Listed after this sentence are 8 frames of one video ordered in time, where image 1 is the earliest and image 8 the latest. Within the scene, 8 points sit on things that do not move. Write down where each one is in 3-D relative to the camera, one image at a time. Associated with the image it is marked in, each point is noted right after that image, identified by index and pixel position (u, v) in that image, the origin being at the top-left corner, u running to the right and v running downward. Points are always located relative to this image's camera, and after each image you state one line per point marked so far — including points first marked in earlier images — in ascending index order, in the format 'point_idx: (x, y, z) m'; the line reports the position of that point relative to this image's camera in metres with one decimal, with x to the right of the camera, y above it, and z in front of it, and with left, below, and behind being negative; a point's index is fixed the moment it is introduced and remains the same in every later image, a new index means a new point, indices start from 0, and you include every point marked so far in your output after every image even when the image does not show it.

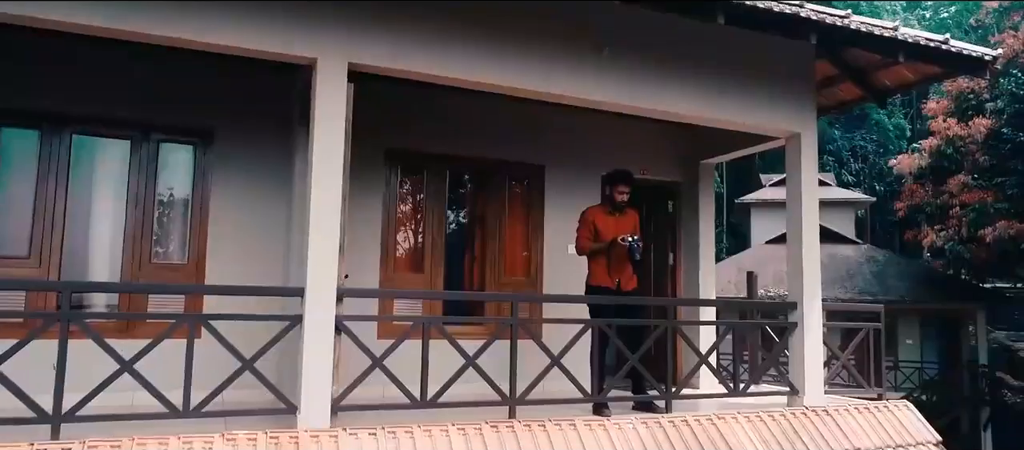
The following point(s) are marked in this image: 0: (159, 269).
0: (-2.5, -0.3, +5.0) m
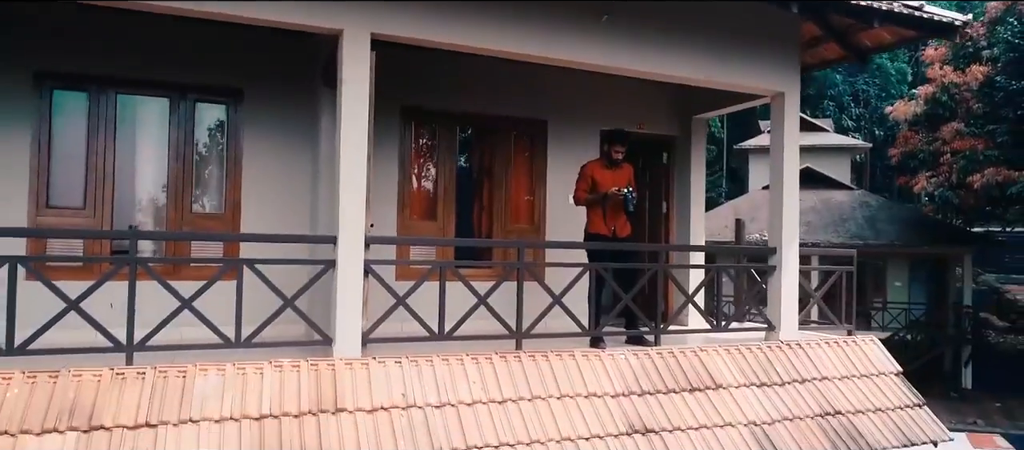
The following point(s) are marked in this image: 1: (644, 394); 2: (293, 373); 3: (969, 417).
0: (-2.5, +0.1, +5.6) m
1: (+0.9, -1.2, +5.1) m
2: (-1.3, -0.9, +4.3) m
3: (+10.8, -4.5, +16.8) m
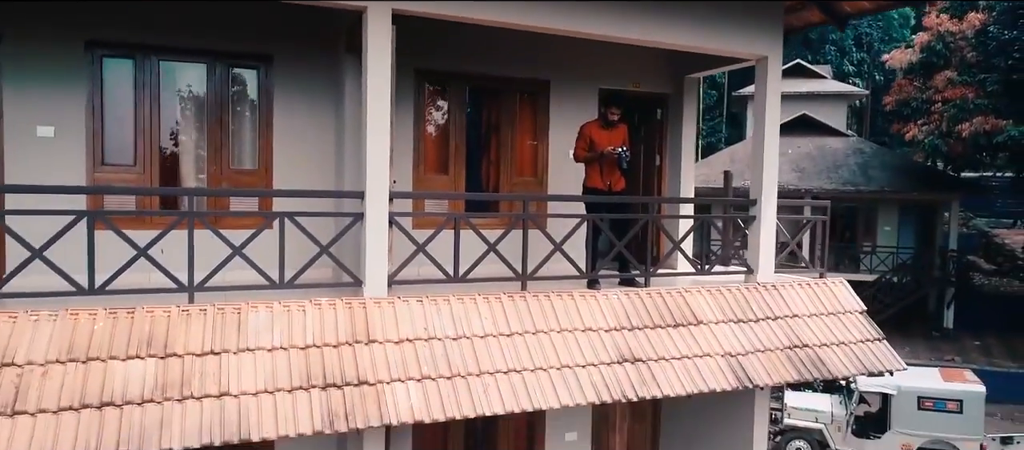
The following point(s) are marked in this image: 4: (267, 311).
0: (-2.4, +0.5, +6.2) m
1: (+1.0, -0.8, +5.8) m
2: (-1.3, -0.6, +5.0) m
3: (+10.8, -3.2, +17.7) m
4: (-1.7, -0.6, +4.9) m
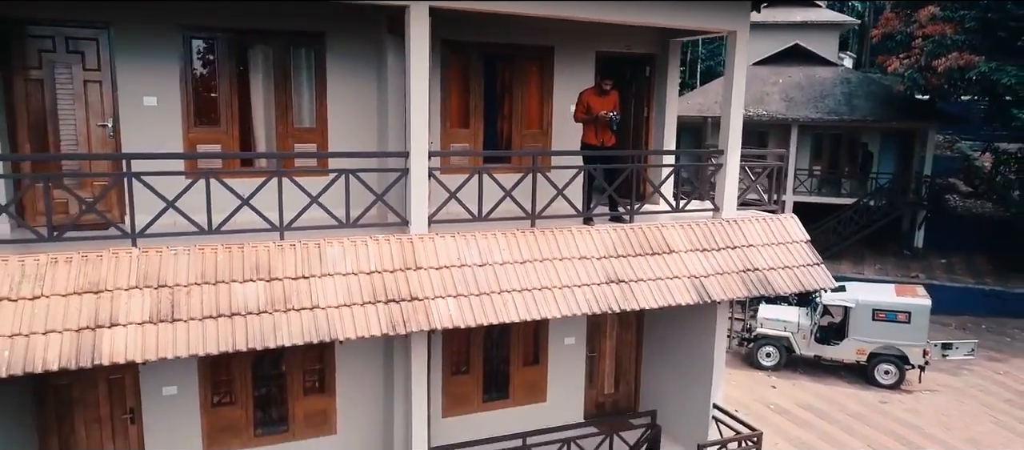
0: (-2.3, +1.0, +7.6) m
1: (+1.1, -0.3, +7.3) m
2: (-1.2, -0.2, +6.6) m
3: (+11.0, -1.3, +19.5) m
4: (-1.6, -0.2, +6.5) m
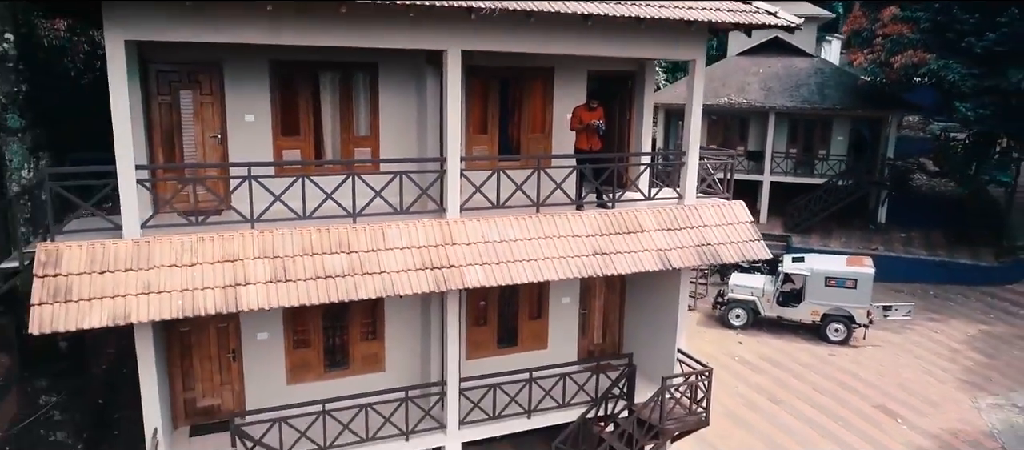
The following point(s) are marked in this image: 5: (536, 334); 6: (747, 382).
0: (-2.2, +1.2, +9.9) m
1: (+1.2, -0.1, +9.7) m
2: (-1.0, 0.0, +8.9) m
3: (+11.1, -0.6, +21.8) m
4: (-1.4, 0.0, +8.8) m
5: (+0.4, -1.7, +11.3) m
6: (+4.8, -3.2, +14.5) m
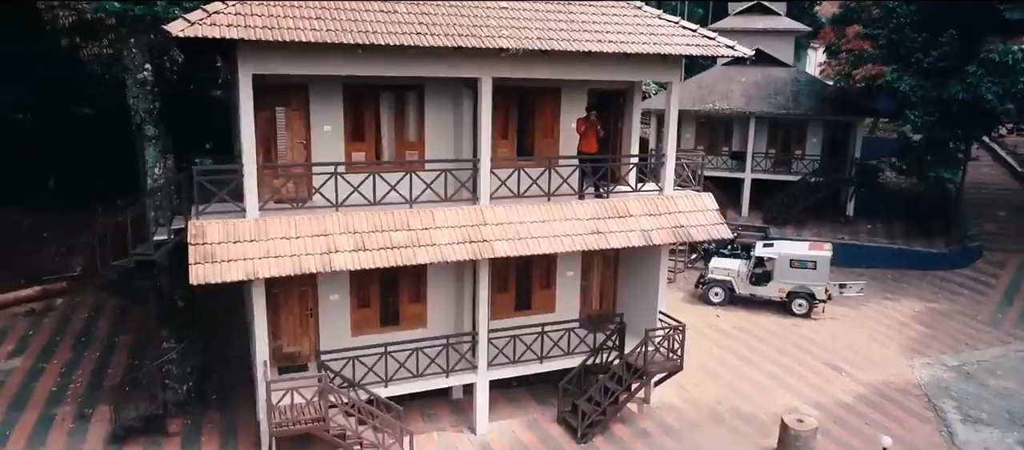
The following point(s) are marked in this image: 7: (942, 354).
0: (-1.9, +1.5, +12.7) m
1: (+1.5, +0.1, +12.5) m
2: (-0.7, +0.2, +11.7) m
3: (+11.4, -0.3, +24.6) m
4: (-1.1, +0.2, +11.6) m
5: (+0.7, -1.5, +14.1) m
6: (+5.1, -2.9, +17.3) m
7: (+10.6, -3.2, +17.5) m
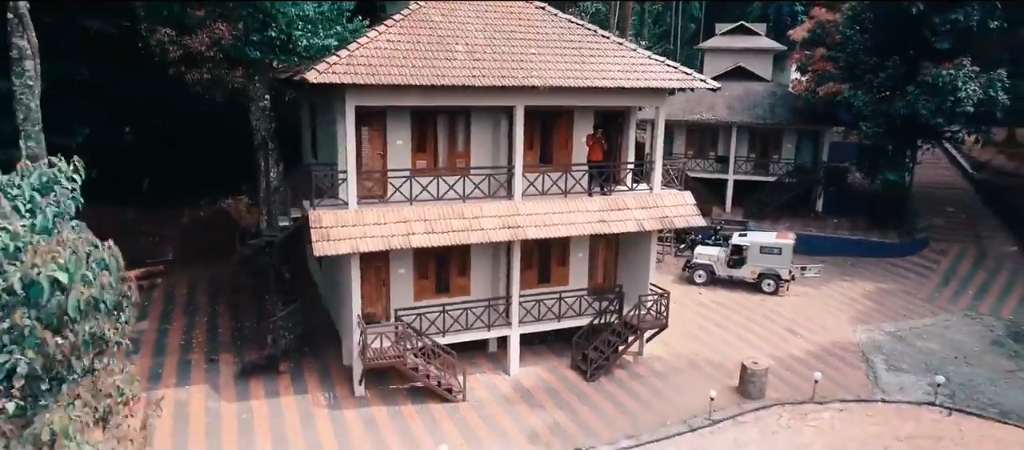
0: (-1.3, +1.7, +16.7) m
1: (+2.1, +0.3, +16.5) m
2: (-0.1, +0.4, +15.7) m
3: (+12.0, -0.1, +28.6) m
4: (-0.5, +0.4, +15.6) m
5: (+1.3, -1.2, +18.1) m
6: (+5.7, -2.7, +21.3) m
7: (+11.2, -2.9, +21.5) m
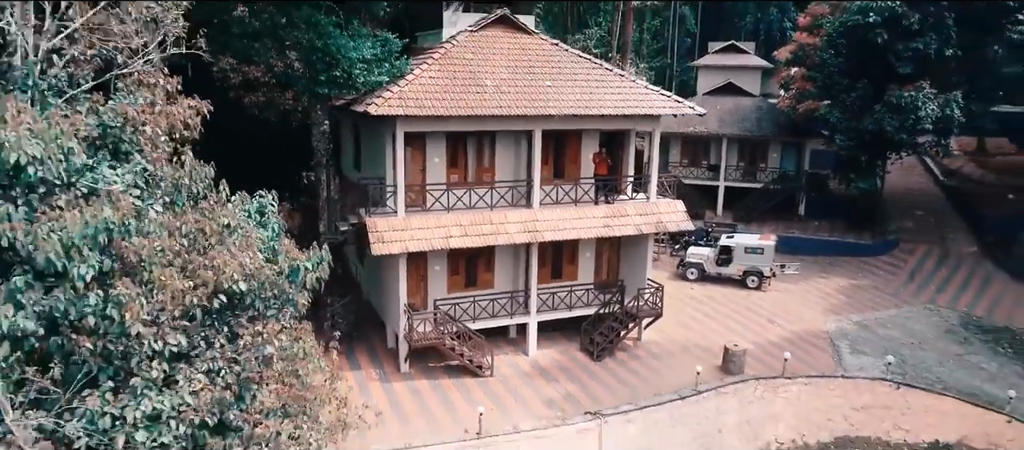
0: (-0.8, +1.6, +19.8) m
1: (+2.6, +0.2, +19.5) m
2: (+0.4, +0.3, +18.8) m
3: (+12.5, -0.2, +31.7) m
4: (0.0, +0.3, +18.7) m
5: (+1.8, -1.4, +21.1) m
6: (+6.2, -2.8, +24.3) m
7: (+11.7, -3.1, +24.5) m
